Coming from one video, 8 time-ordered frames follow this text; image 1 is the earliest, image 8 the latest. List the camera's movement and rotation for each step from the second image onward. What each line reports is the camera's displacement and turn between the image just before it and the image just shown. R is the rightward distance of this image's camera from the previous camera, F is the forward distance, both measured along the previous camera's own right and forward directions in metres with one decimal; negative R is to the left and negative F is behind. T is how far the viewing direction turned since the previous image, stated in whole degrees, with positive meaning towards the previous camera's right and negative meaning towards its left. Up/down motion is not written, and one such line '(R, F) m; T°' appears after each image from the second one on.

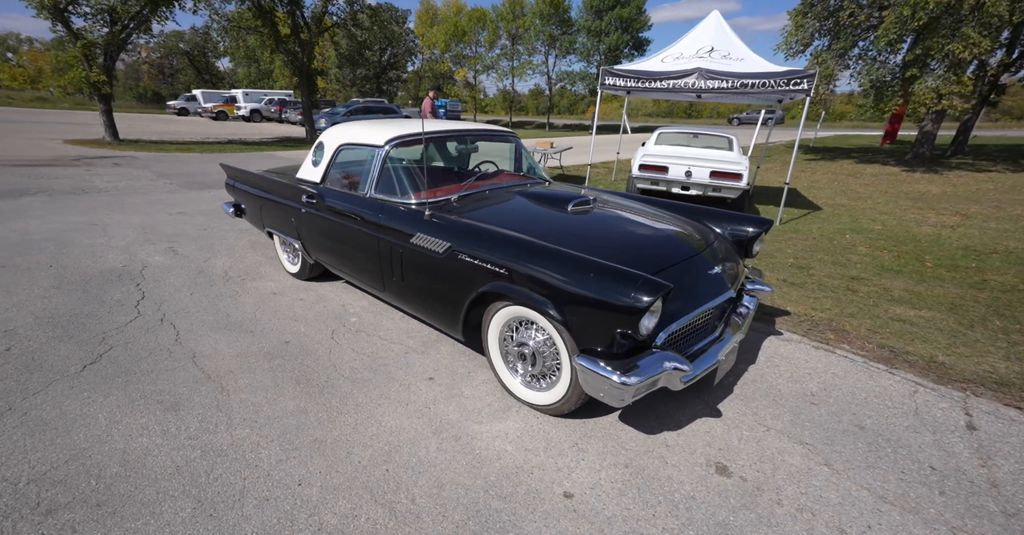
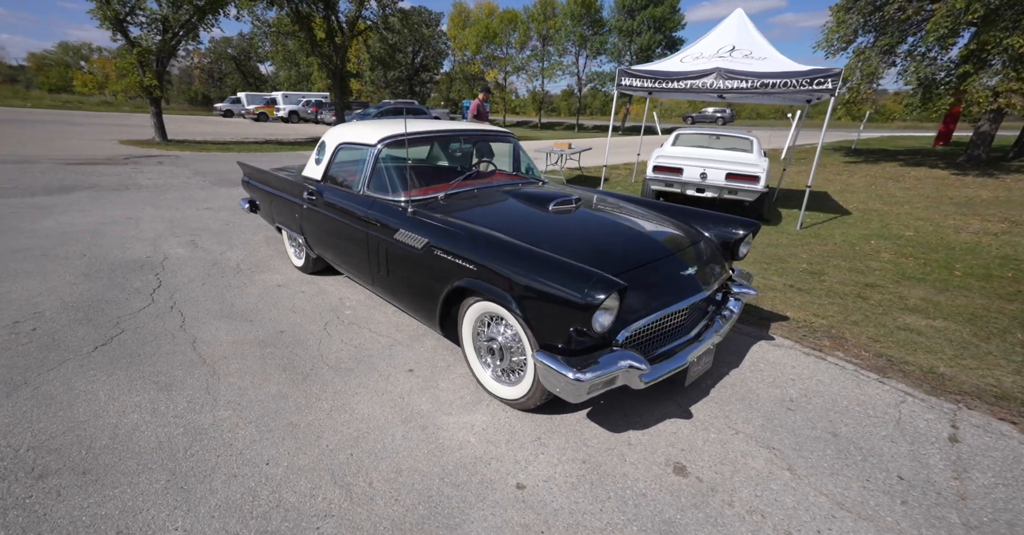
(+0.3, 0.0) m; -3°
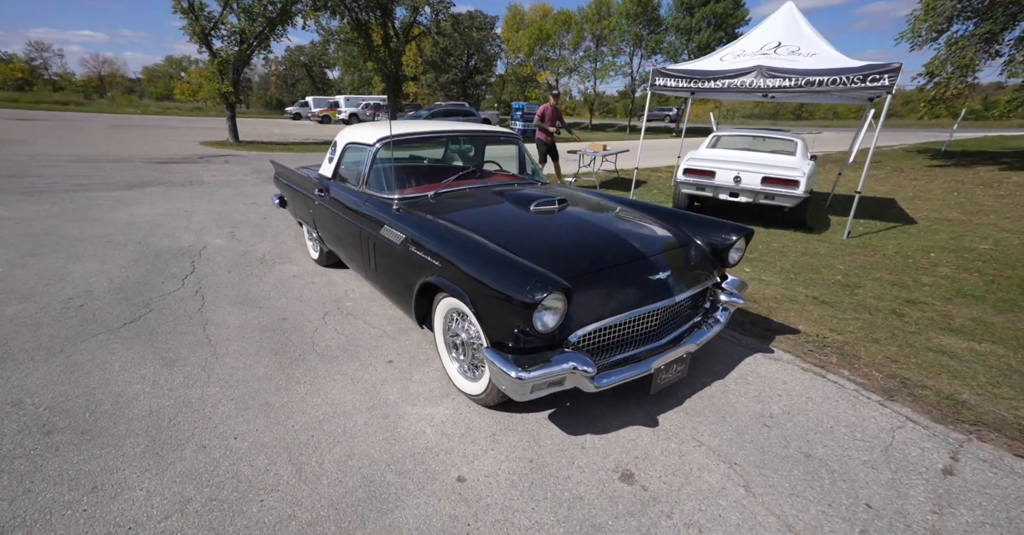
(+0.4, 0.0) m; -6°
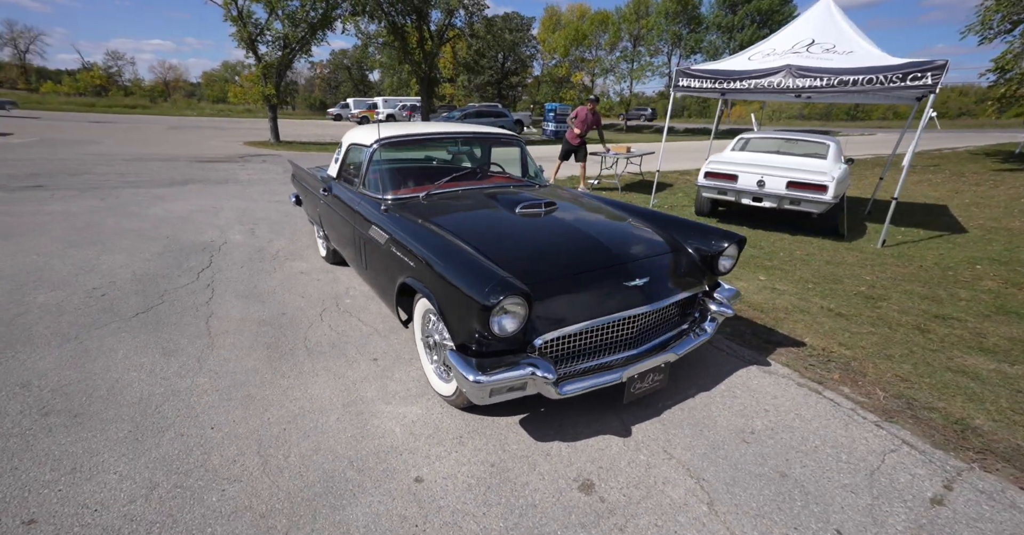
(+0.3, 0.0) m; -4°
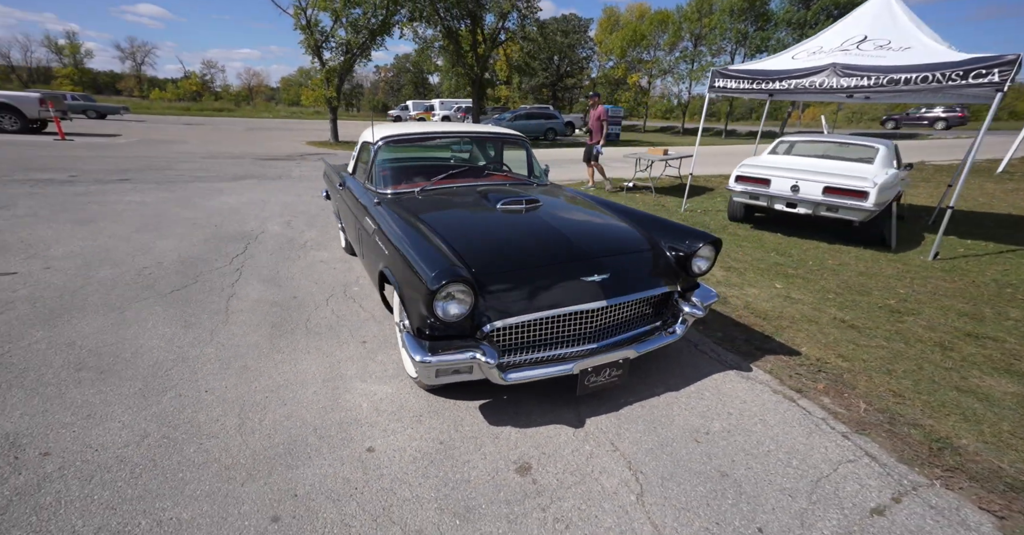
(+0.4, -0.1) m; -6°
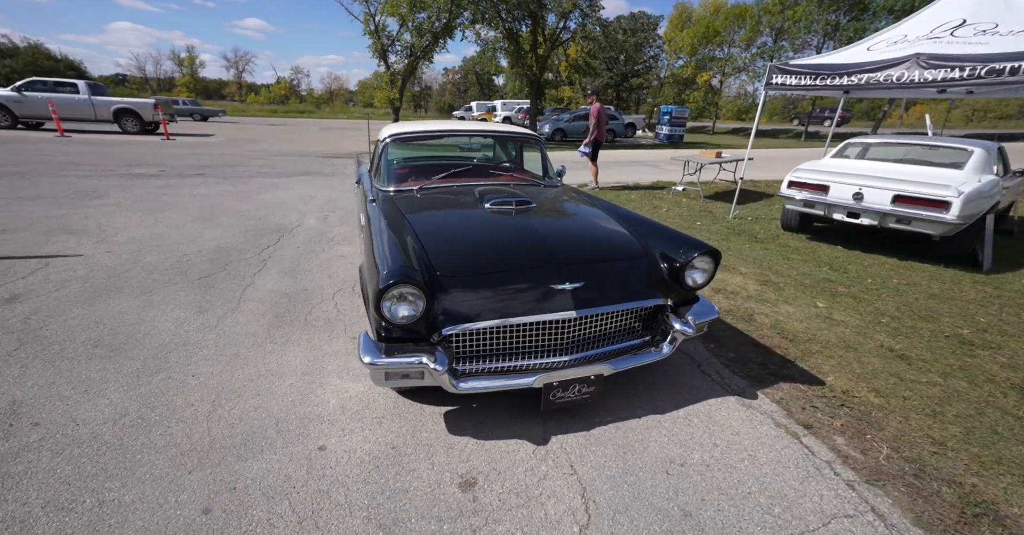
(+0.4, +0.1) m; -7°
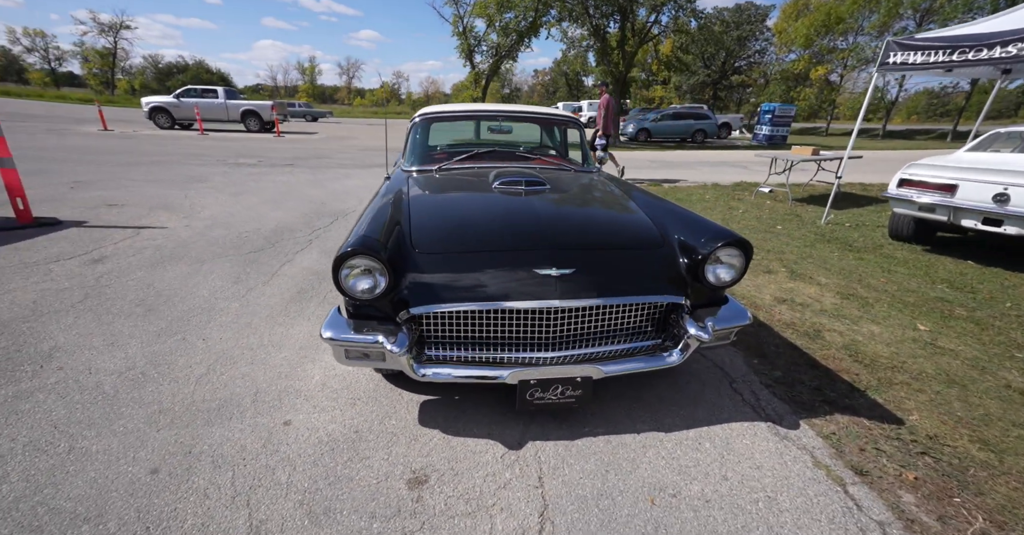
(+0.4, +0.3) m; -10°
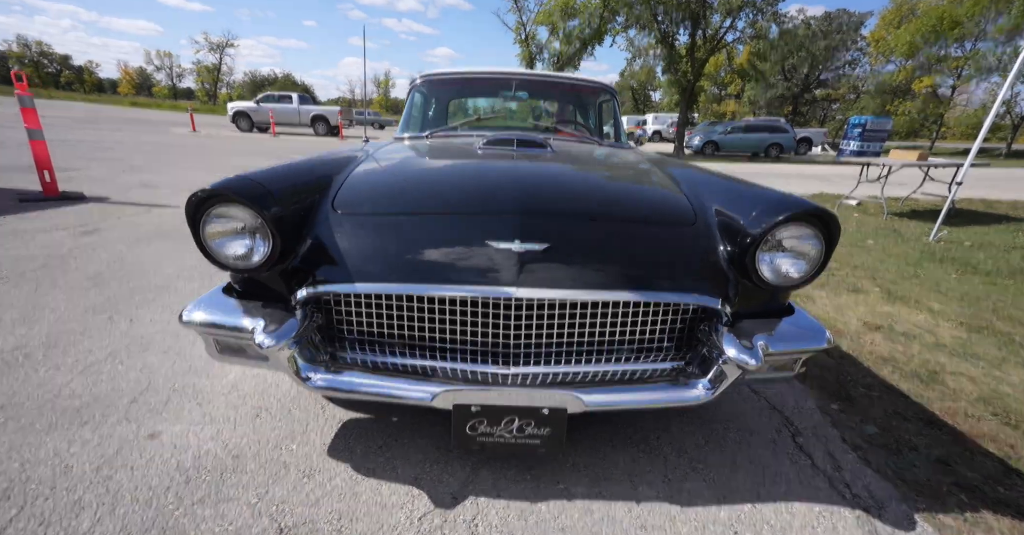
(+0.3, +0.6) m; -7°
